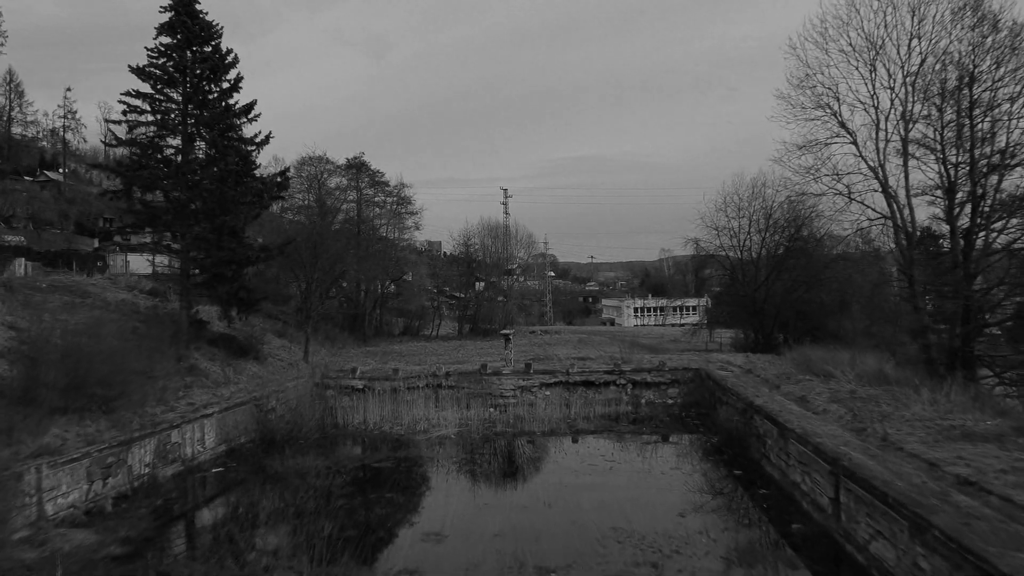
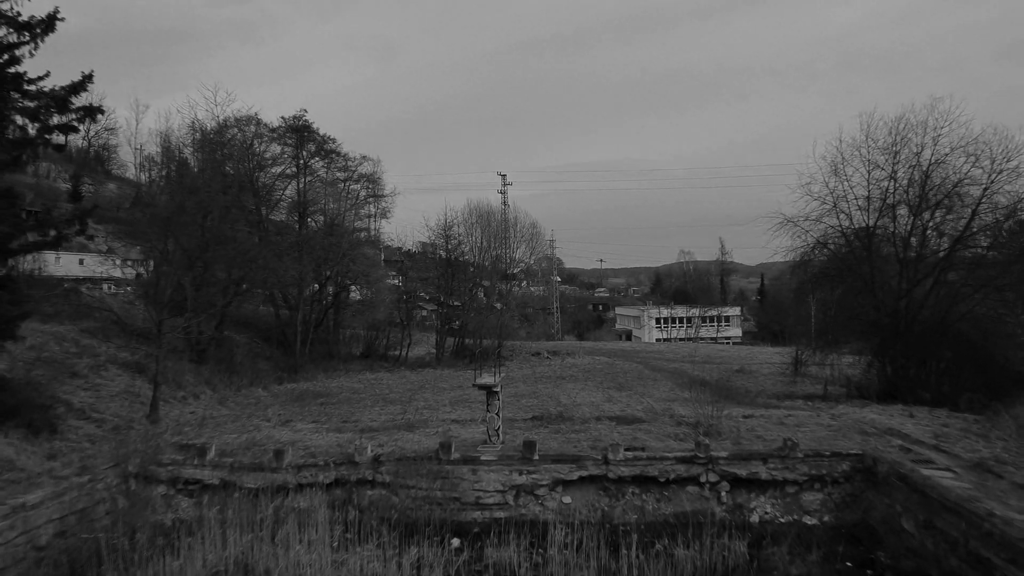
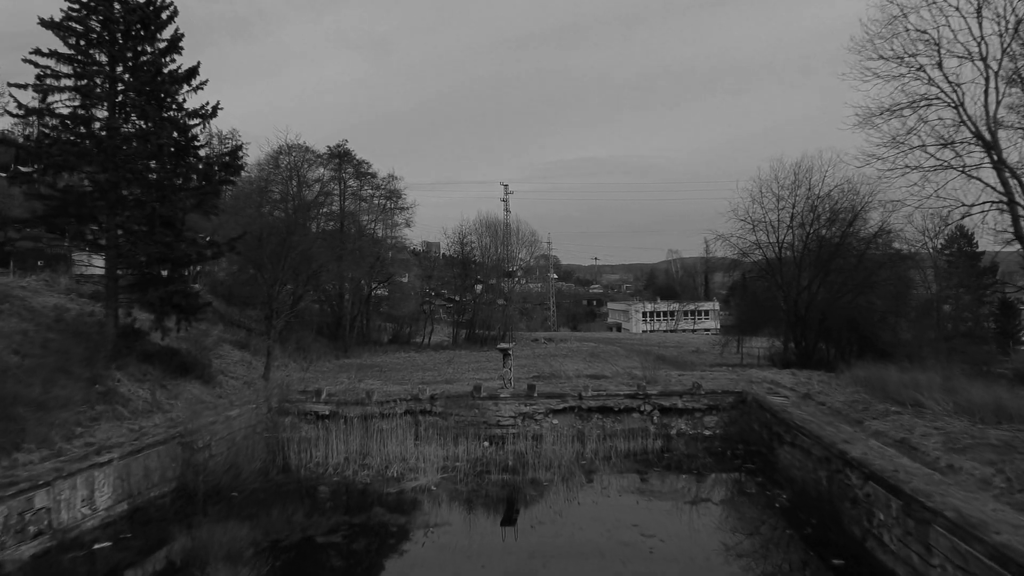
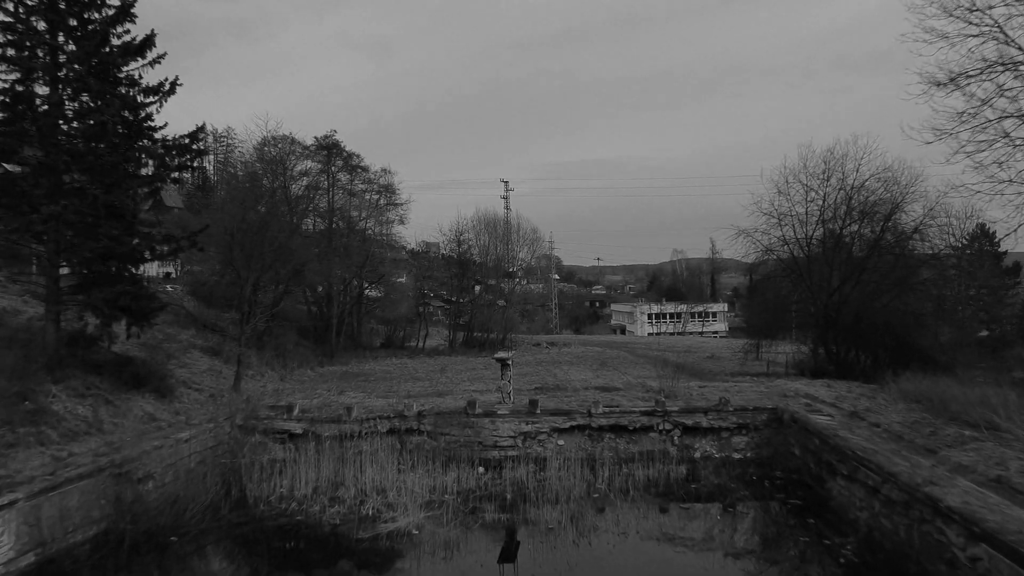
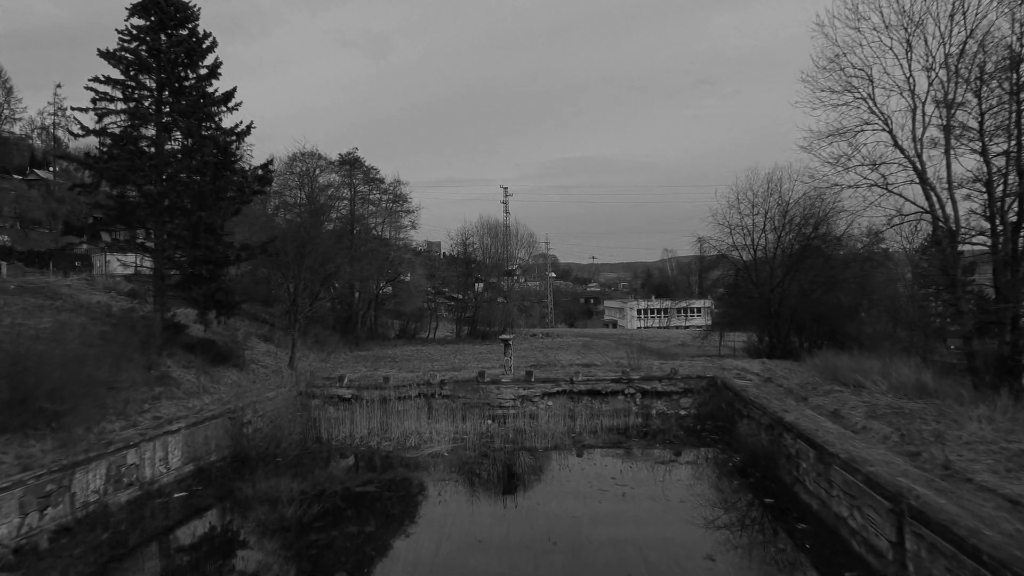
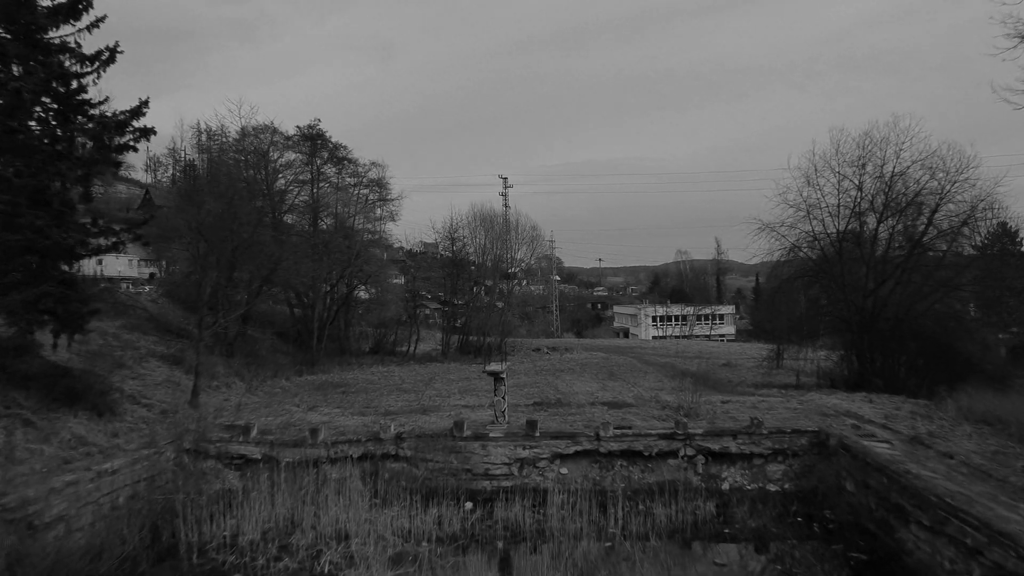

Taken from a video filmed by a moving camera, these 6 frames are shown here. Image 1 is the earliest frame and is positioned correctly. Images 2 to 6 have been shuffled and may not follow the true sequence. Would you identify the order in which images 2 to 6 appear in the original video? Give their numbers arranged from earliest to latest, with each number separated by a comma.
5, 3, 4, 6, 2
